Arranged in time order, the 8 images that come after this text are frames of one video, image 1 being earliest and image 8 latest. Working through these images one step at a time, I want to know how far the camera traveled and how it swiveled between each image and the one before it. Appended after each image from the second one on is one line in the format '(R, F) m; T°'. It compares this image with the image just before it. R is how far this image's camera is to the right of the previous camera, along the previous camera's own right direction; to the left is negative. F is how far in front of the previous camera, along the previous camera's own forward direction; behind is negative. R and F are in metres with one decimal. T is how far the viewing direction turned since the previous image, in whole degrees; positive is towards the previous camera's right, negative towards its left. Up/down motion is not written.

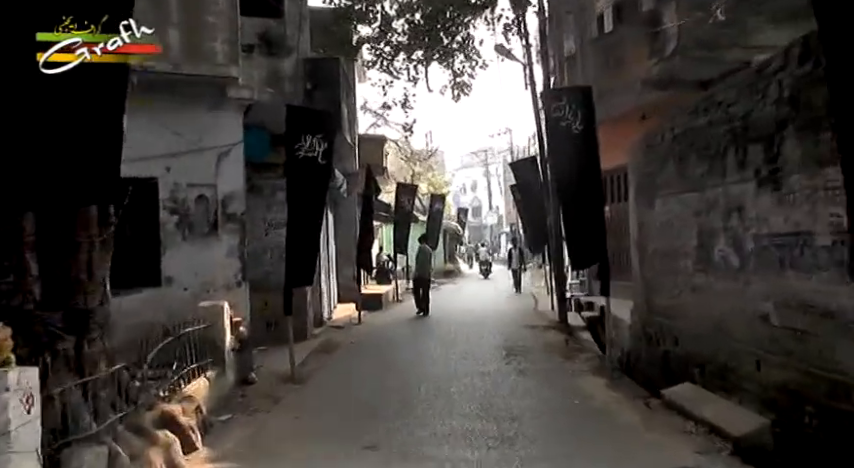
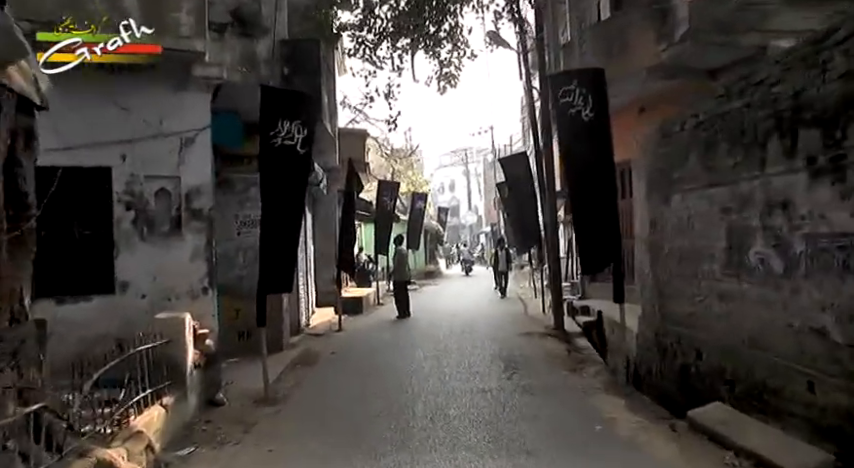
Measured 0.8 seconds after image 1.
(-0.2, +0.9) m; +2°
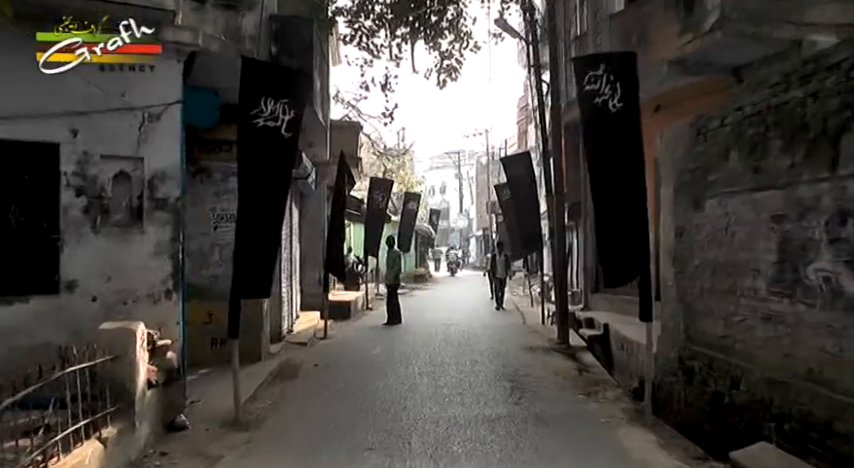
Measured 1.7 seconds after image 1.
(-0.1, +0.9) m; +1°
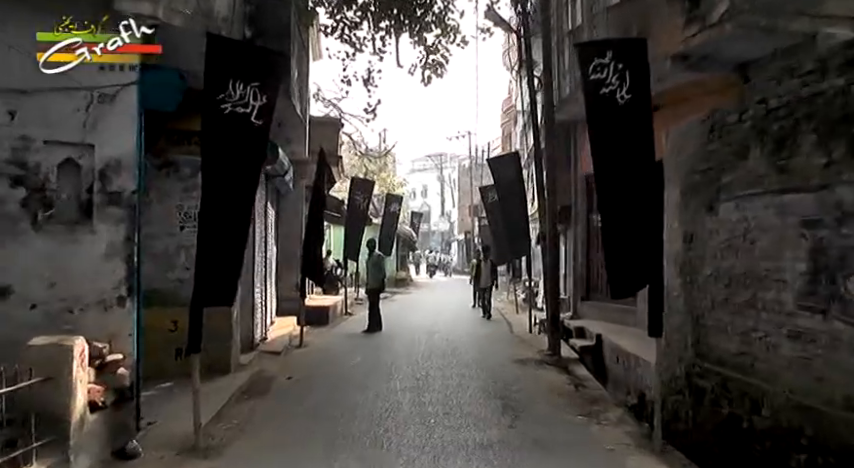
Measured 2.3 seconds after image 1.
(-0.1, +0.7) m; +2°
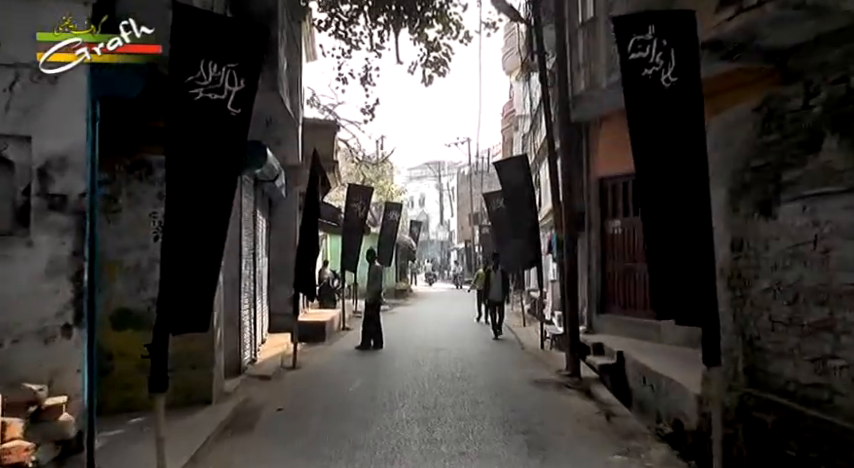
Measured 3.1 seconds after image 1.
(-0.1, +0.9) m; 0°
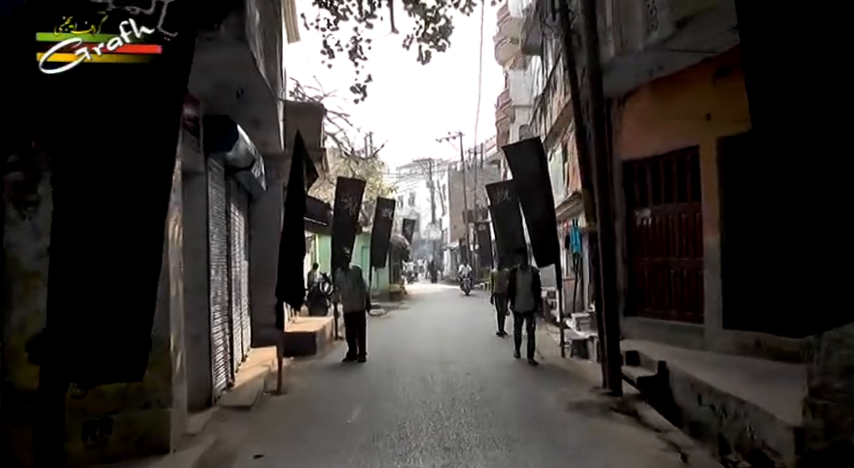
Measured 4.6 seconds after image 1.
(-0.3, +1.6) m; +1°
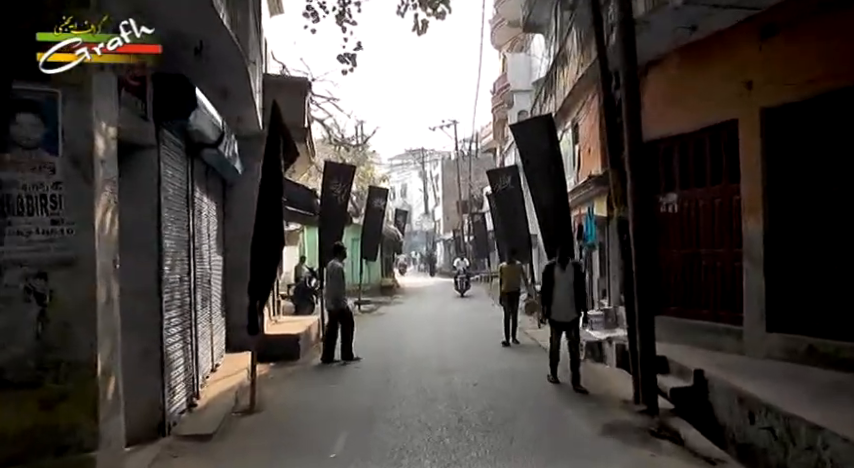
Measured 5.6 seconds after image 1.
(-0.1, +1.3) m; +1°
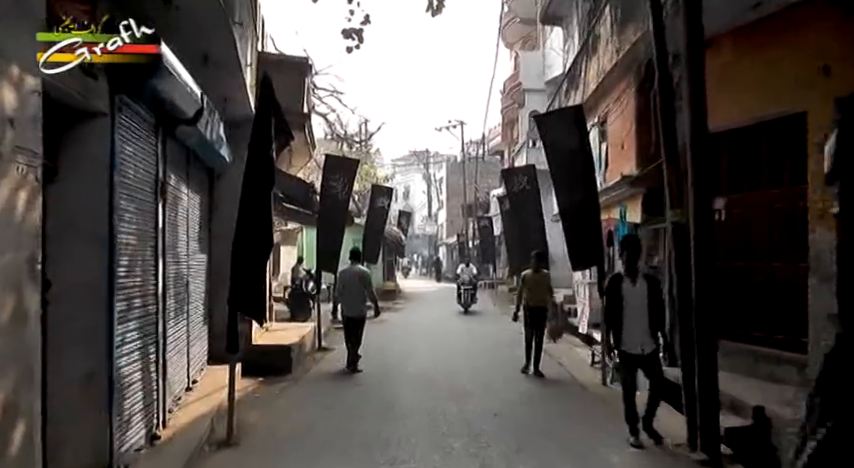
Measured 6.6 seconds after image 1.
(-0.2, +1.2) m; 0°
